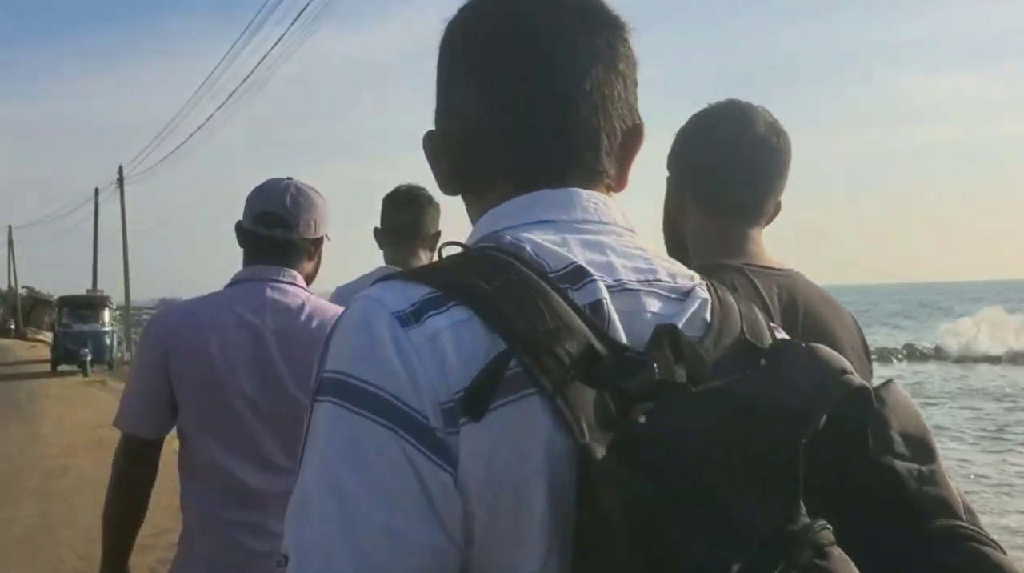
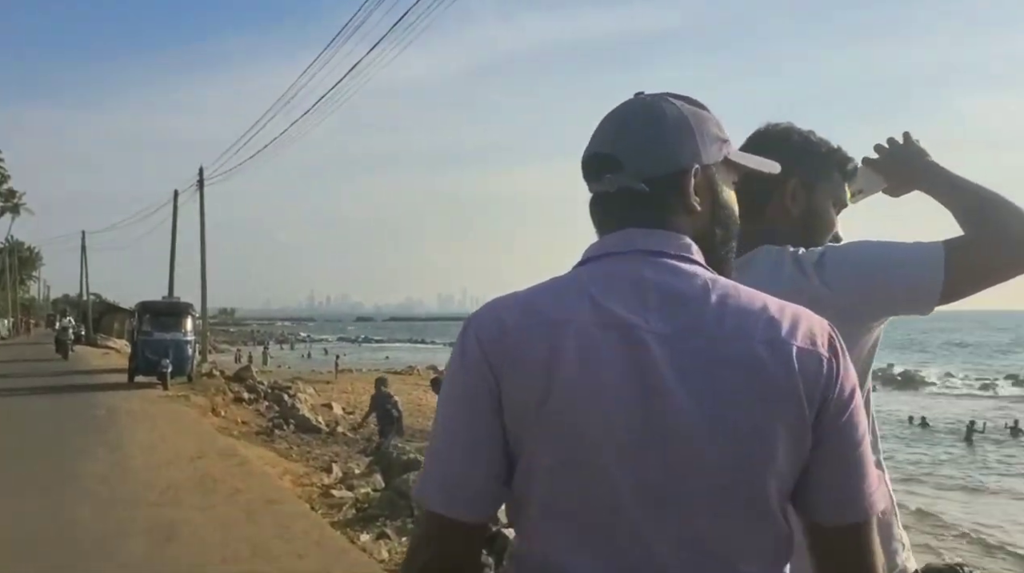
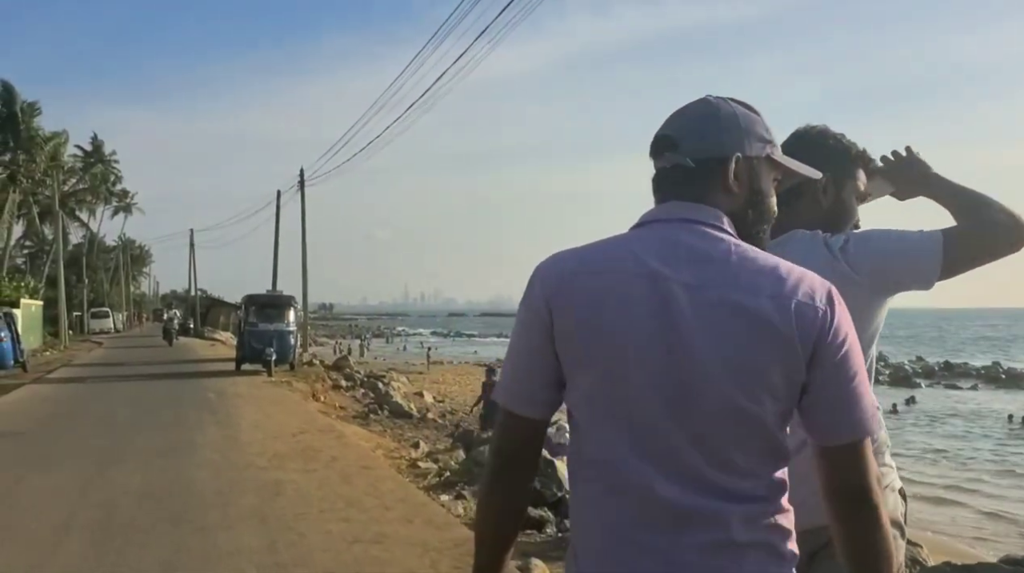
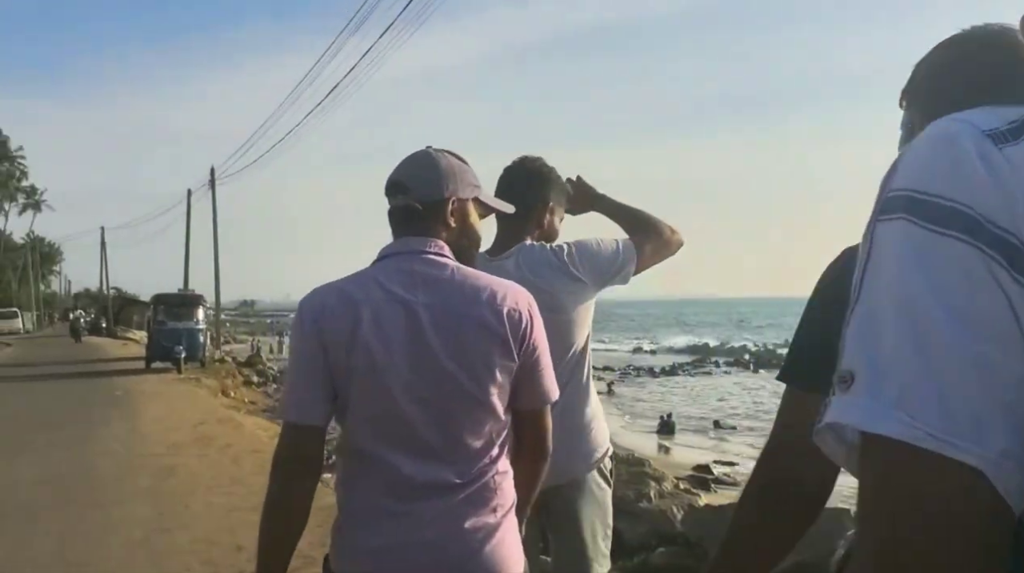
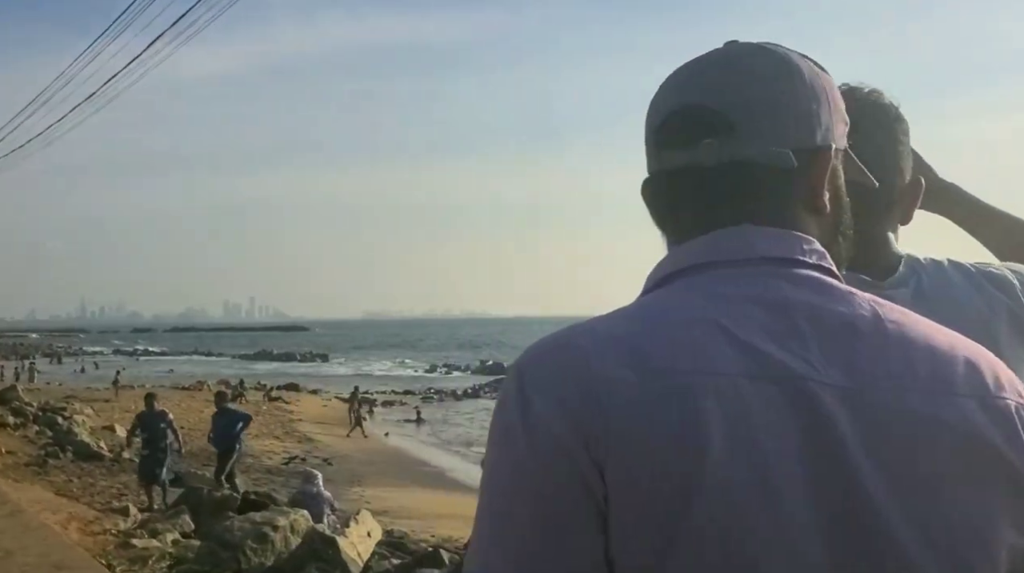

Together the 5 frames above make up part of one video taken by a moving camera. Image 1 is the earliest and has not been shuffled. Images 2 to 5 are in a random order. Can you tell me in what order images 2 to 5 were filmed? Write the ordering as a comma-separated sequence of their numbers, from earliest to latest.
4, 3, 2, 5
